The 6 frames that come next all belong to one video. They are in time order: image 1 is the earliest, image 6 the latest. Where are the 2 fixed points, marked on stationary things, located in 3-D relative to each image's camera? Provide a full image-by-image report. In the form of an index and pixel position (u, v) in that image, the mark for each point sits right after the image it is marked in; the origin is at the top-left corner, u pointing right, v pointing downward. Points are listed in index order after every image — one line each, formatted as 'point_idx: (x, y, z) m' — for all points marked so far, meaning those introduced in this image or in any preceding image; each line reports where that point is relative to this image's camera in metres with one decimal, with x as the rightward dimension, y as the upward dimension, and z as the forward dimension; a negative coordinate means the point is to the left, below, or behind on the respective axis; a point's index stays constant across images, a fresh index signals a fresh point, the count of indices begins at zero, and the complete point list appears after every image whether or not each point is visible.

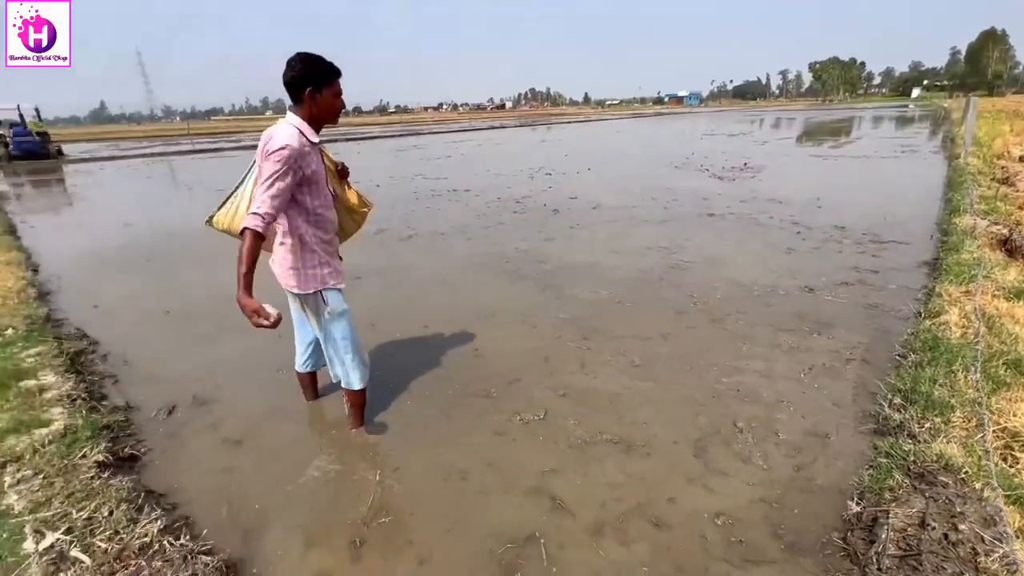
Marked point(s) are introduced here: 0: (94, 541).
0: (-2.7, -1.6, +3.0) m
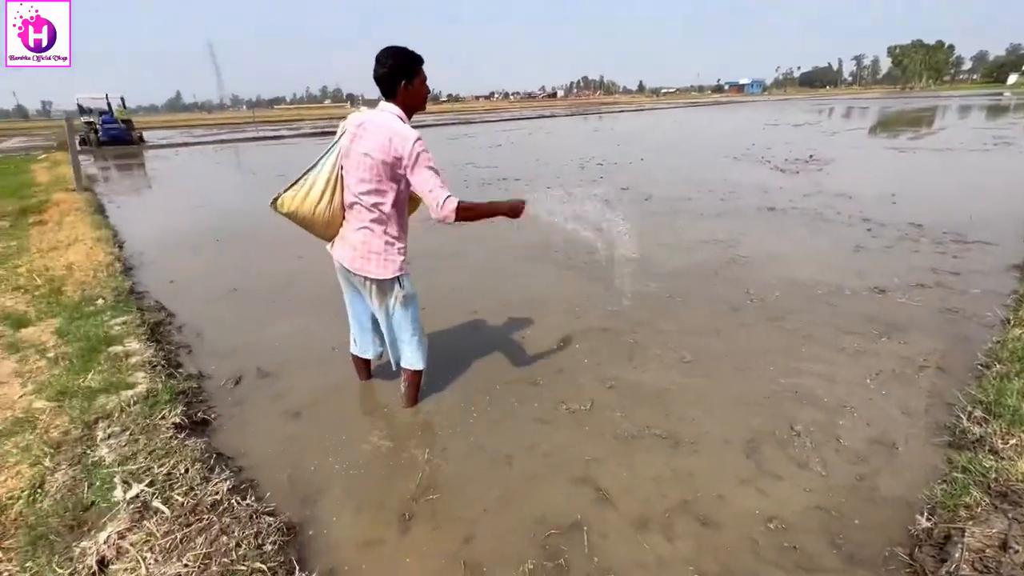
0: (-2.4, -1.4, +3.3) m
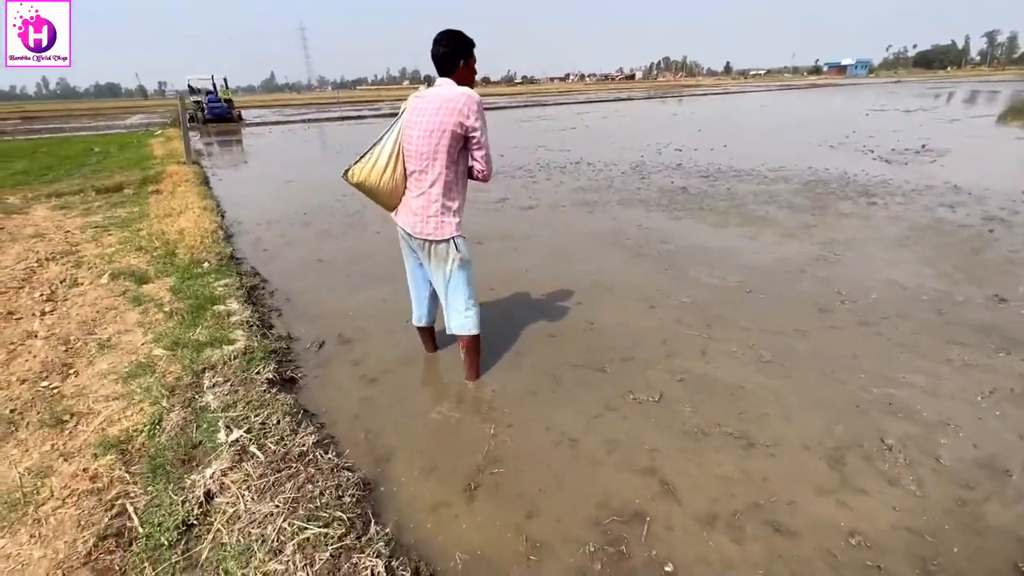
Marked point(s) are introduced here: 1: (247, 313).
0: (-1.2, -1.8, +1.9) m
1: (-2.6, -0.5, +4.3) m
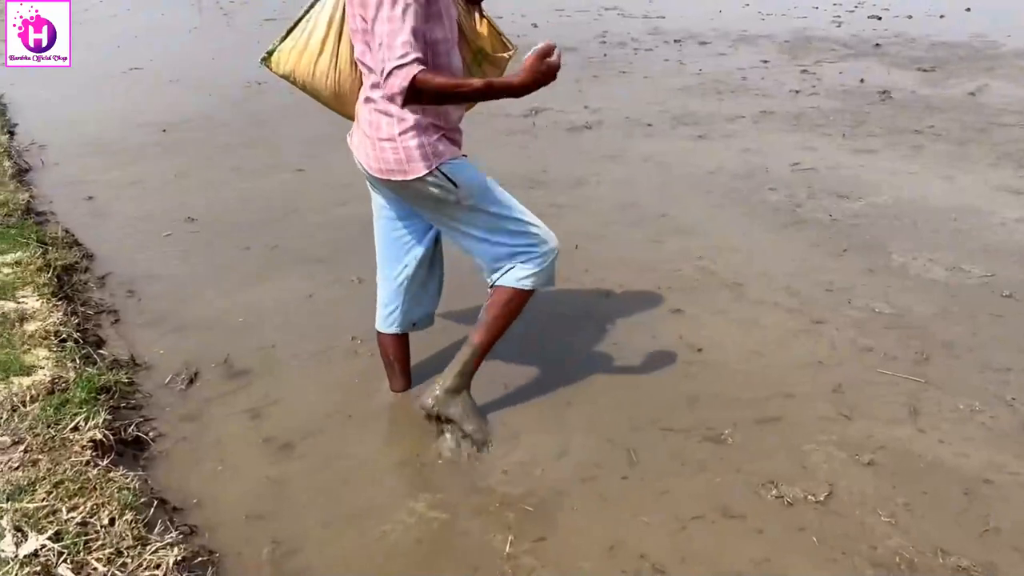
0: (-2.0, -1.6, +1.1) m
1: (-3.4, -0.3, +3.4) m
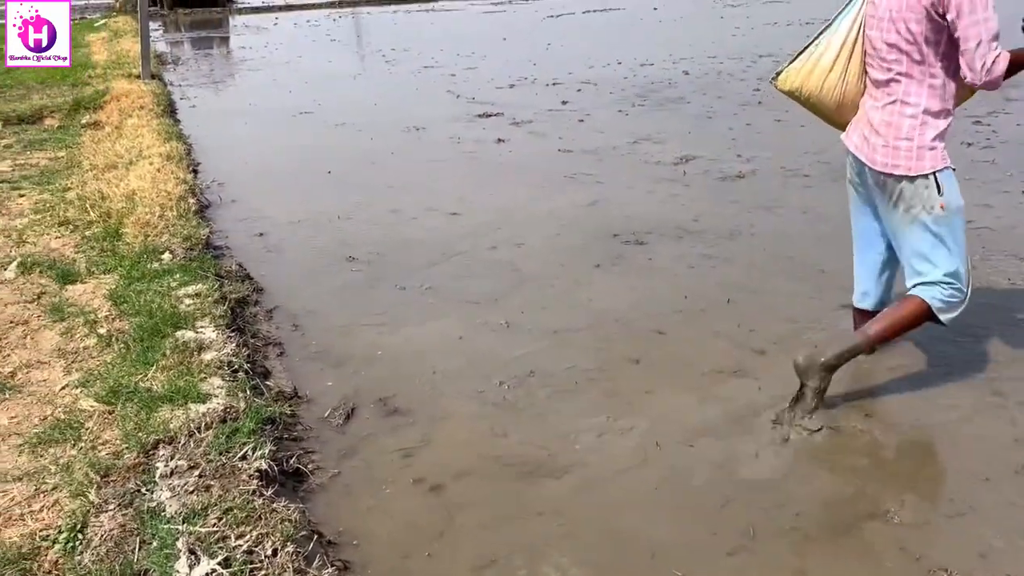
0: (-1.1, -1.9, +1.2) m
1: (-2.3, -0.5, +3.7) m
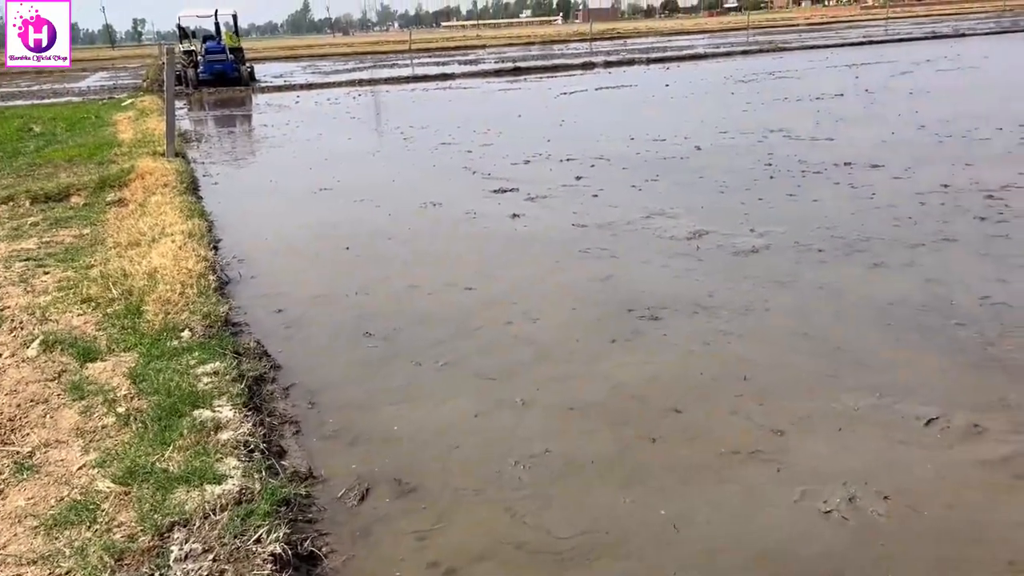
0: (-1.0, -2.4, +1.1) m
1: (-2.1, -1.1, +3.7) m
